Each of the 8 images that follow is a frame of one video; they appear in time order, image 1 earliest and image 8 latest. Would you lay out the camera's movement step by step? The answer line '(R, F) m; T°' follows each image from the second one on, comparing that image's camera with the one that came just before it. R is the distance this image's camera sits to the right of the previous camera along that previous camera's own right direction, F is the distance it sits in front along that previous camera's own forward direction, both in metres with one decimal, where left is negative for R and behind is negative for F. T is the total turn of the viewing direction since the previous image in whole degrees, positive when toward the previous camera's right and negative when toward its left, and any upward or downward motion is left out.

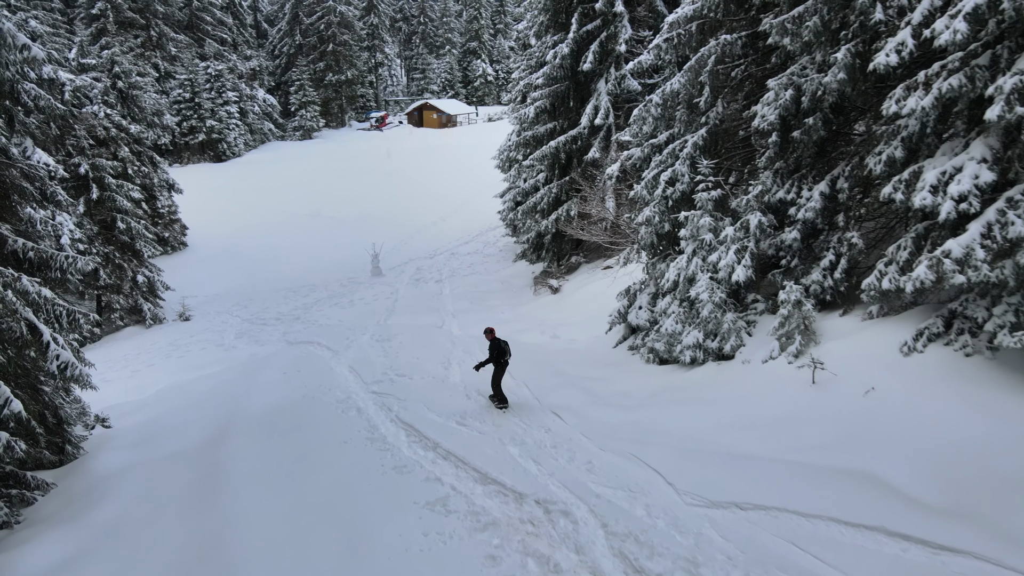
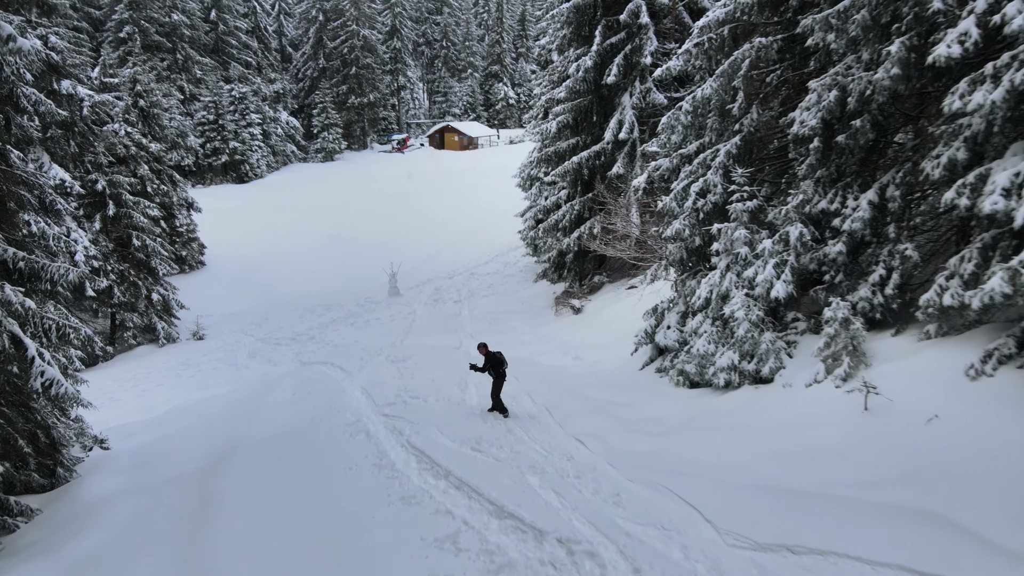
(0.0, +0.5) m; -2°
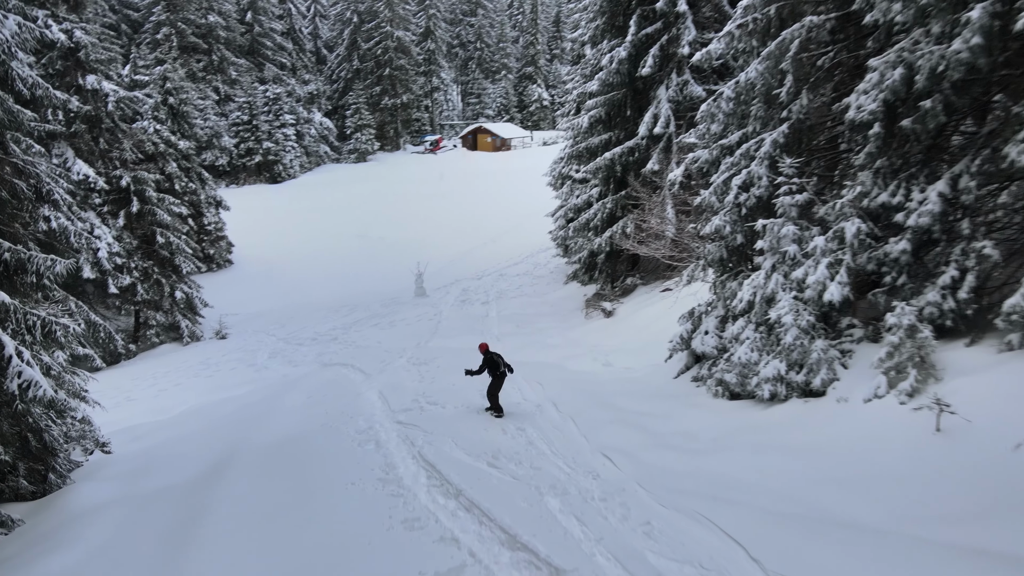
(+0.1, +0.6) m; -3°
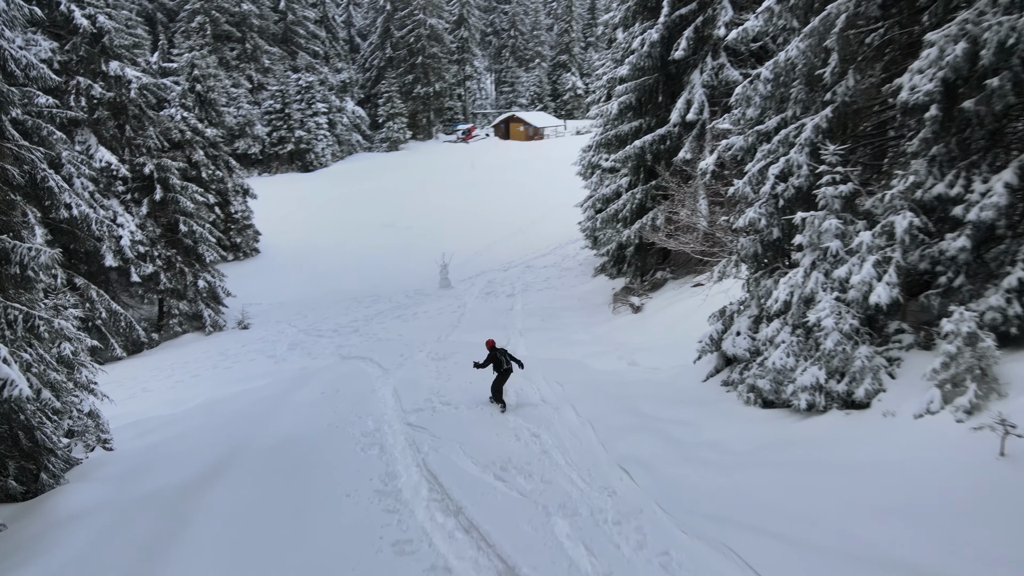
(+0.2, +0.5) m; -3°
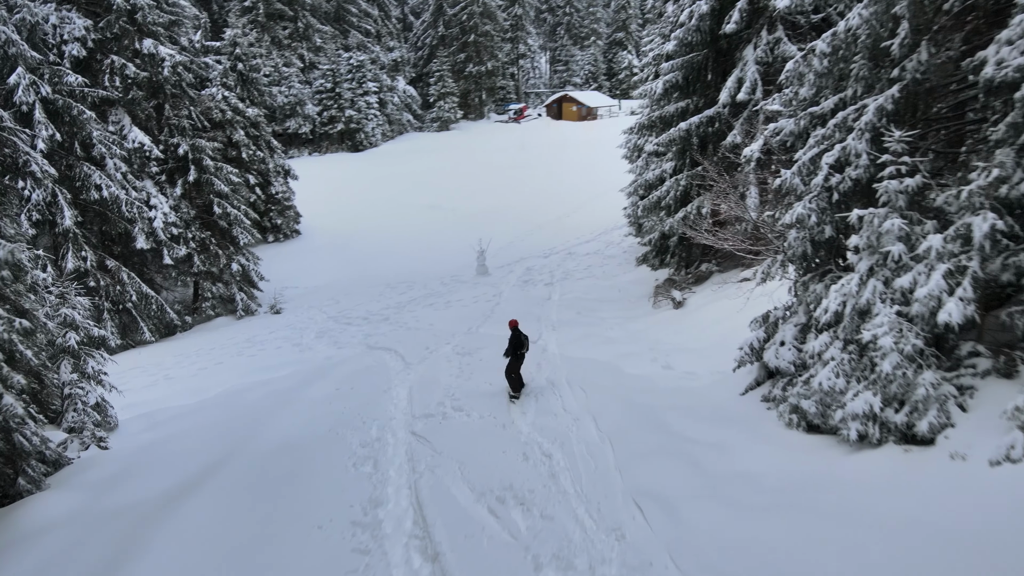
(+0.3, +0.7) m; -4°
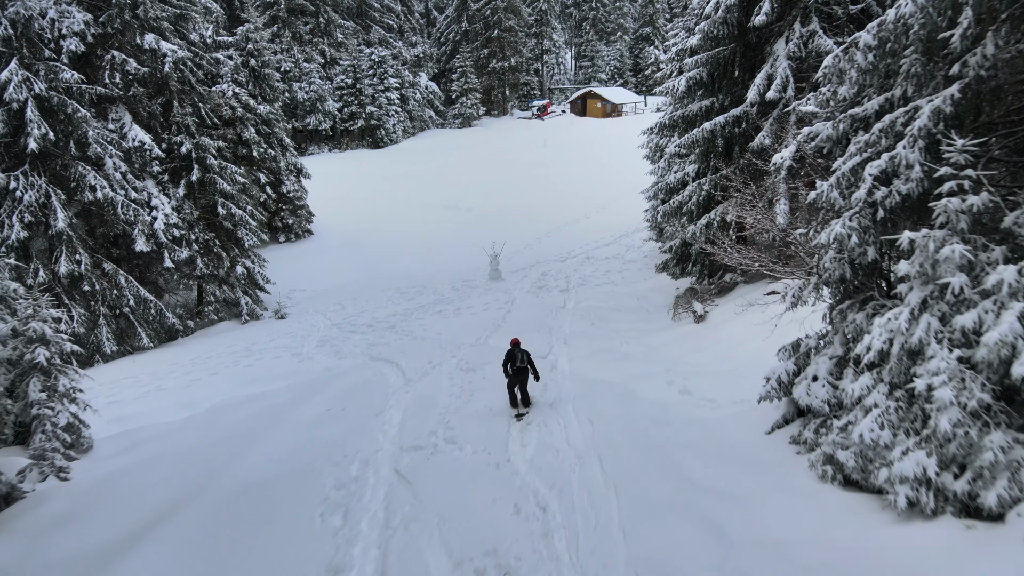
(+0.2, +0.7) m; -2°
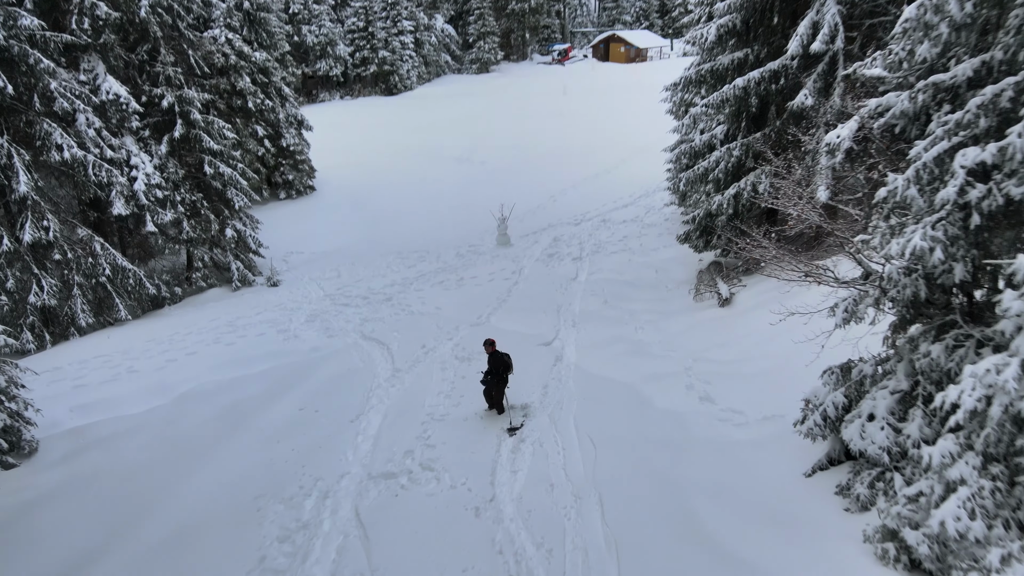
(+0.2, +1.2) m; -2°
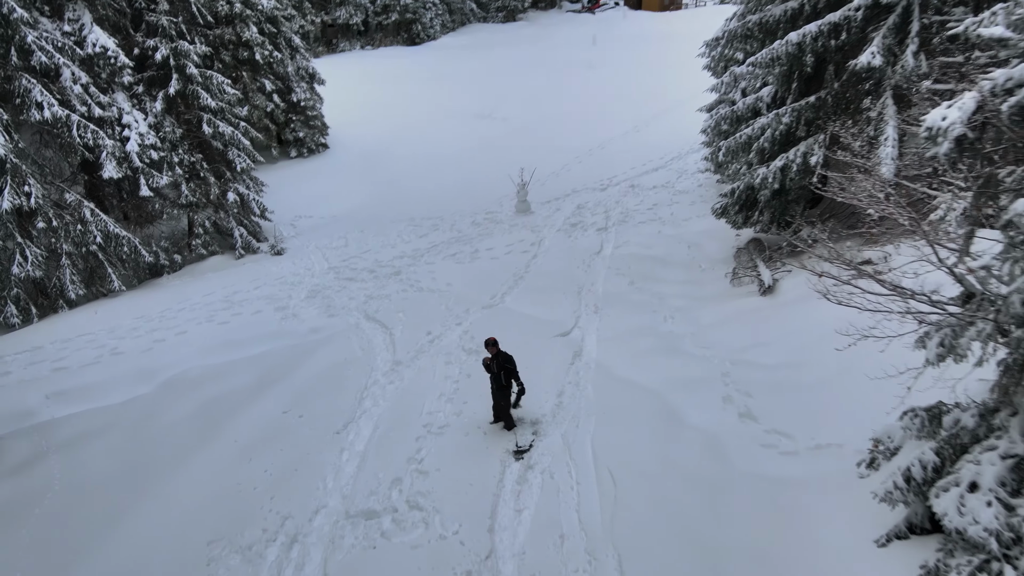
(+0.1, +1.0) m; -2°
